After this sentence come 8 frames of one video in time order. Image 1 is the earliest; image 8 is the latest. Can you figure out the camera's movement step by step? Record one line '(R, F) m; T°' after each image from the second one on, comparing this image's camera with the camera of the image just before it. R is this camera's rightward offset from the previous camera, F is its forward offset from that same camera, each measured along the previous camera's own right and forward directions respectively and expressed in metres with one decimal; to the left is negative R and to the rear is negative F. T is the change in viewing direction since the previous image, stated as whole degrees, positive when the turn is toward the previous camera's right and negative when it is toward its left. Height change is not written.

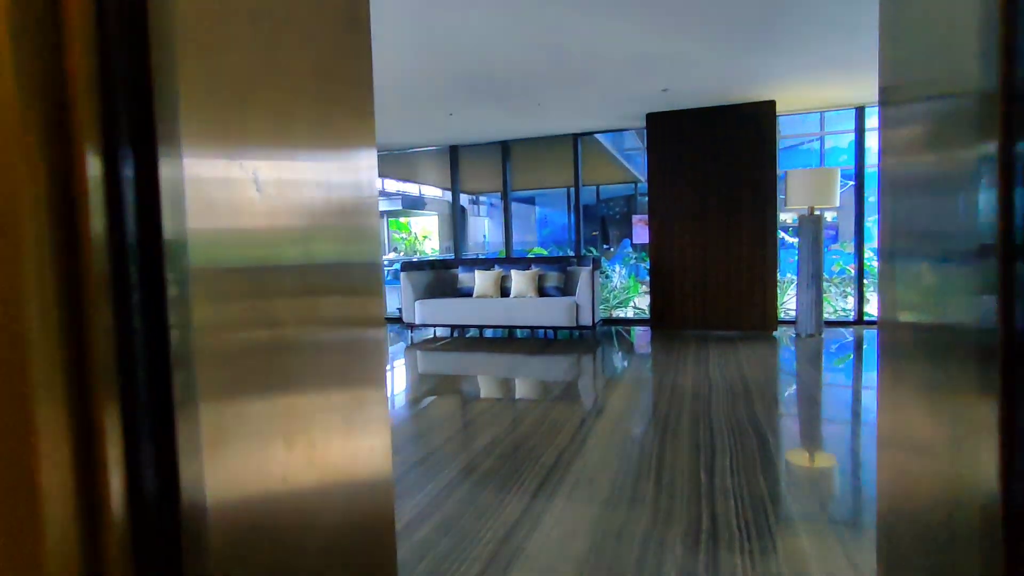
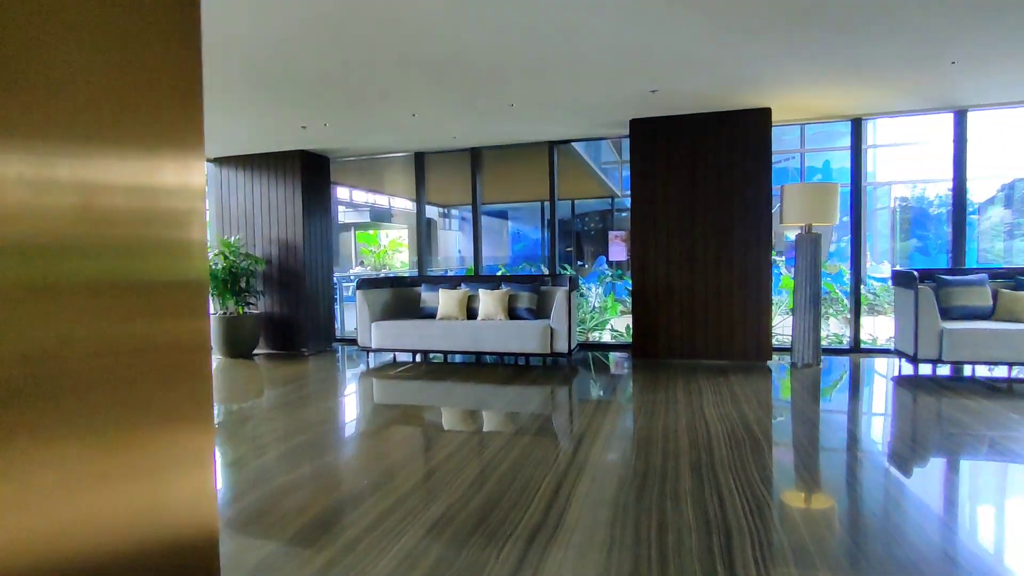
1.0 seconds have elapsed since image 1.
(0.0, +0.4) m; +3°
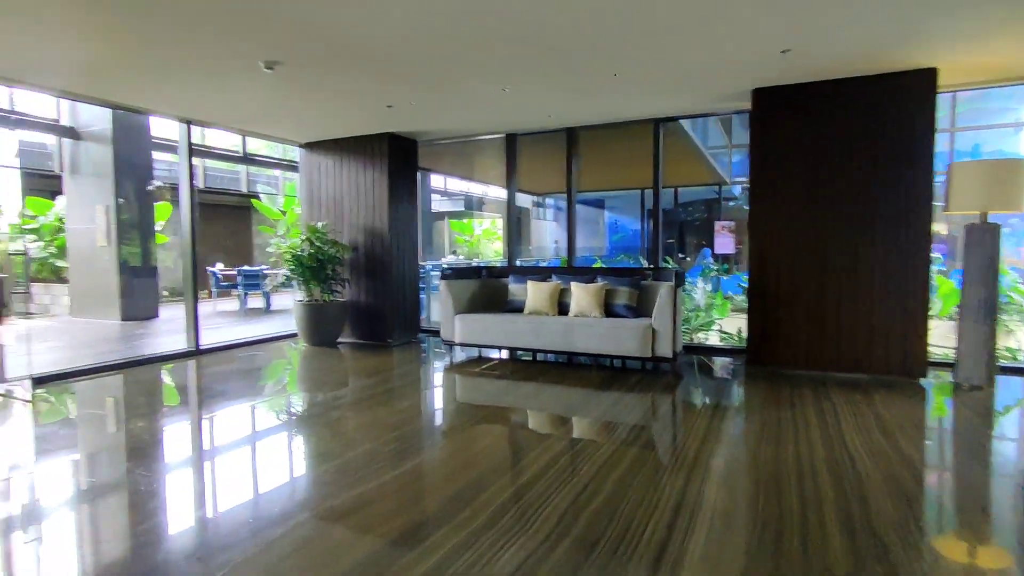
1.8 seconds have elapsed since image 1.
(0.0, +0.4) m; -9°
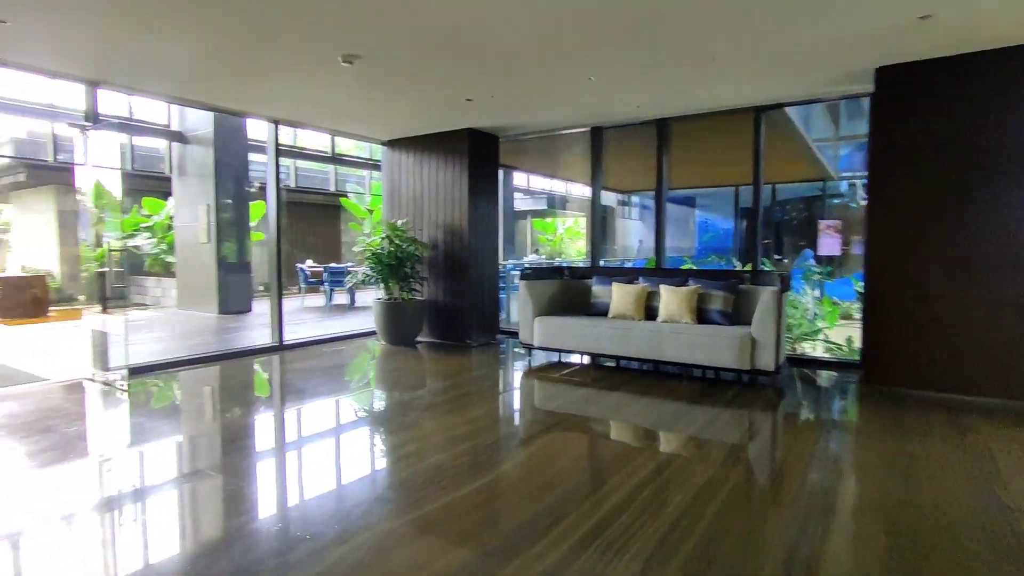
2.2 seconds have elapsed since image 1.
(0.0, +0.2) m; -8°
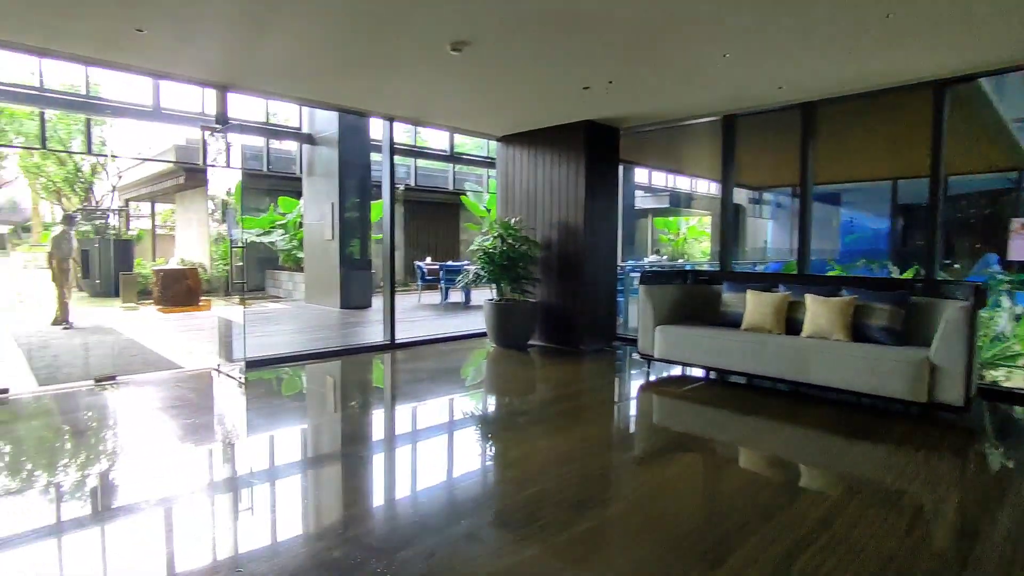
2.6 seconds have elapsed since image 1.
(0.0, +0.3) m; -11°
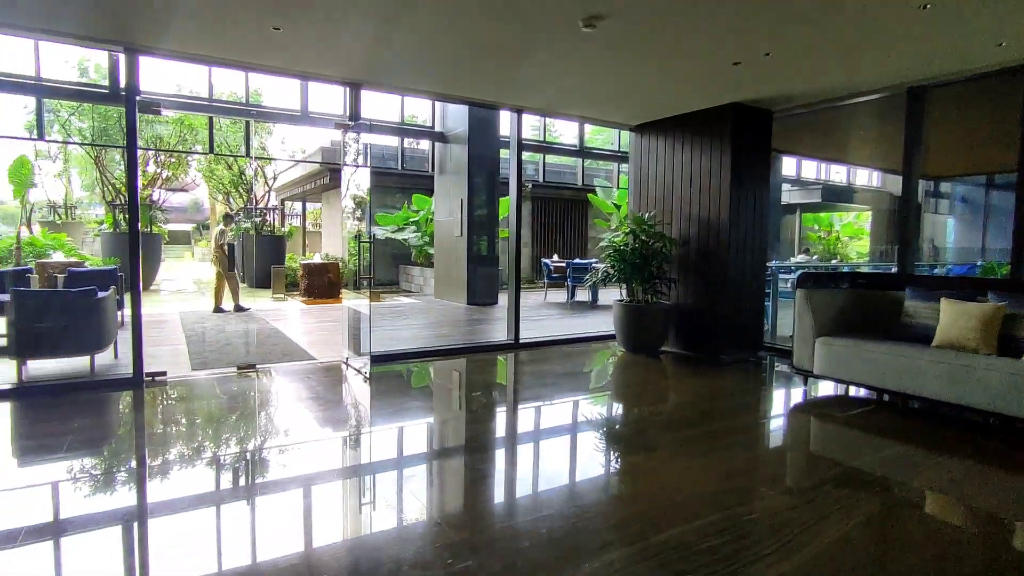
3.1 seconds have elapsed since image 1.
(0.0, +0.3) m; -12°
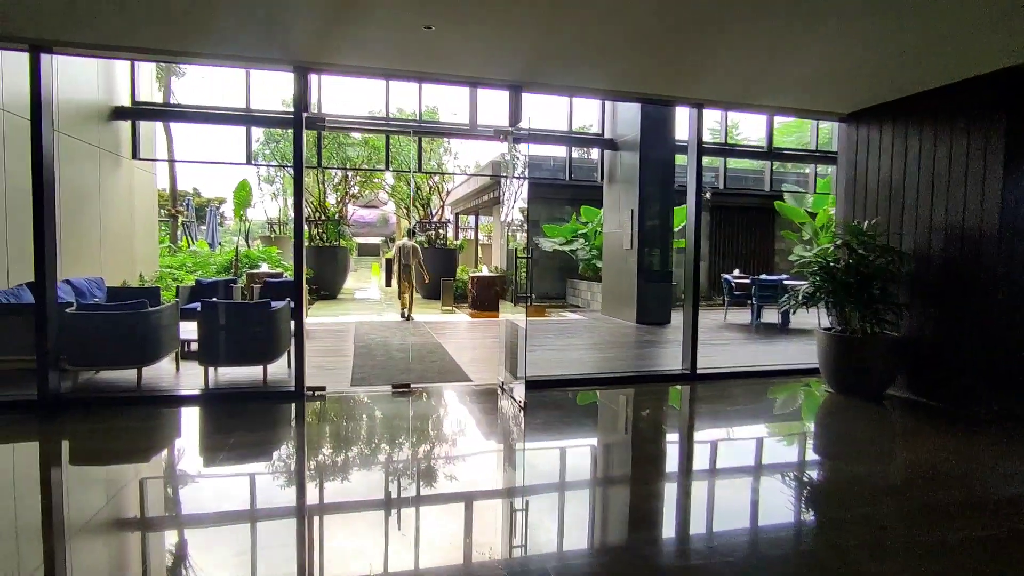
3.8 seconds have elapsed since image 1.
(0.0, +0.5) m; -16°
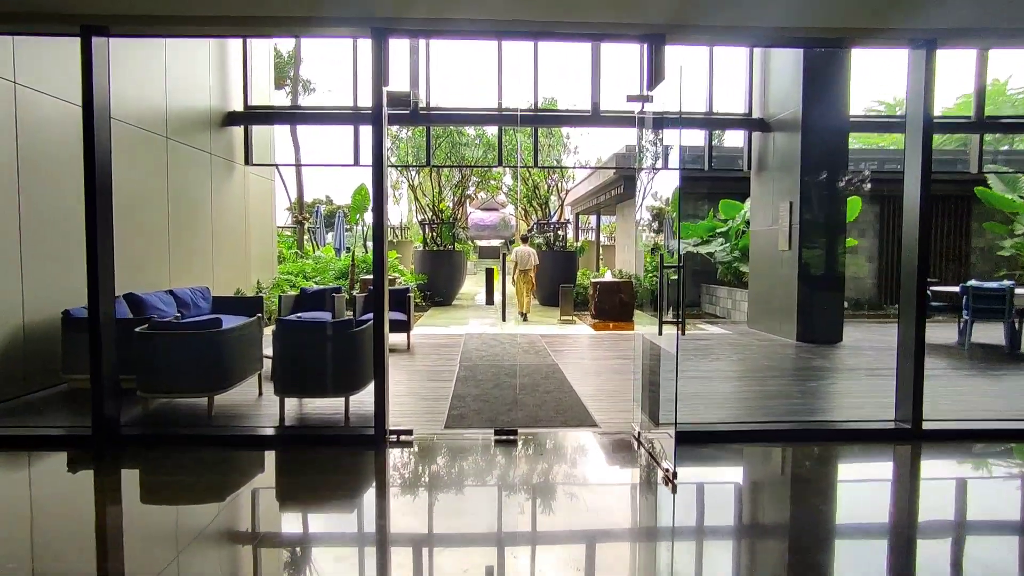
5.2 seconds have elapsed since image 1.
(-0.1, +1.0) m; -11°
